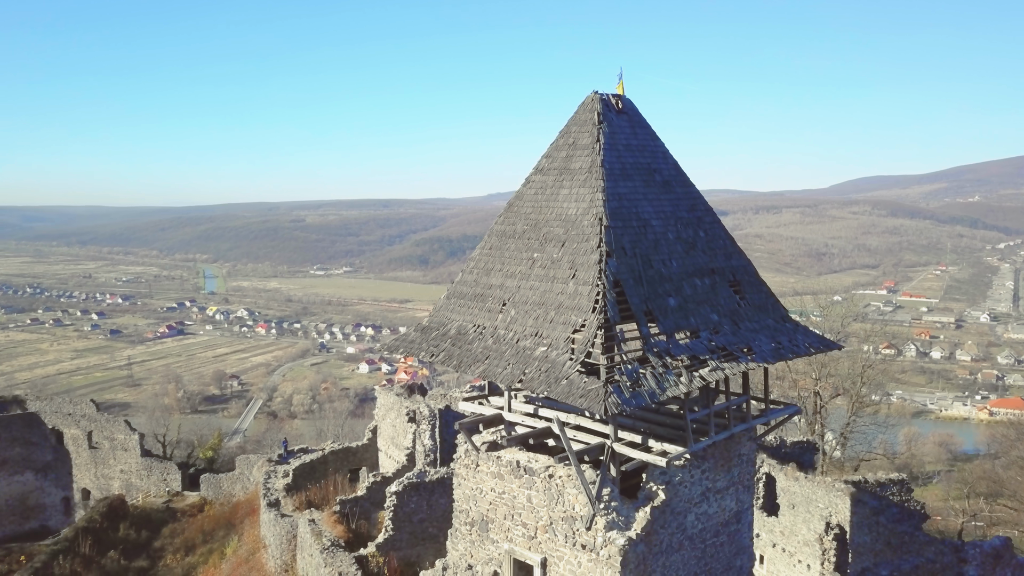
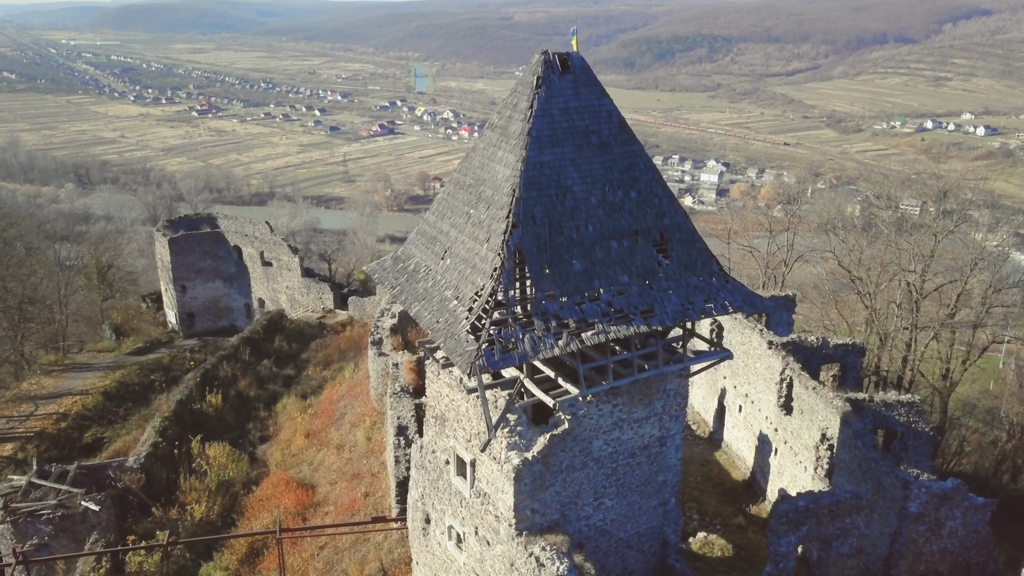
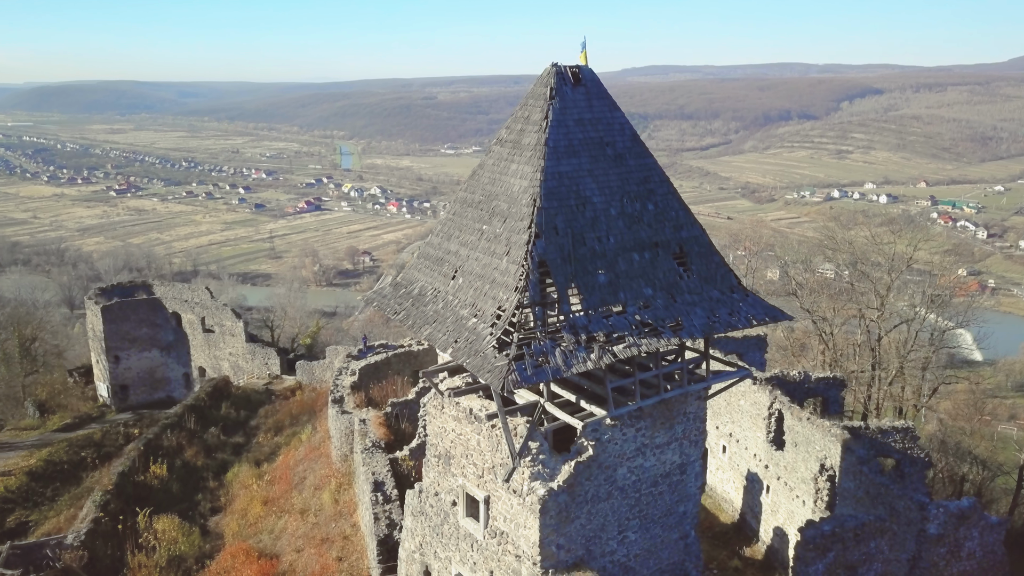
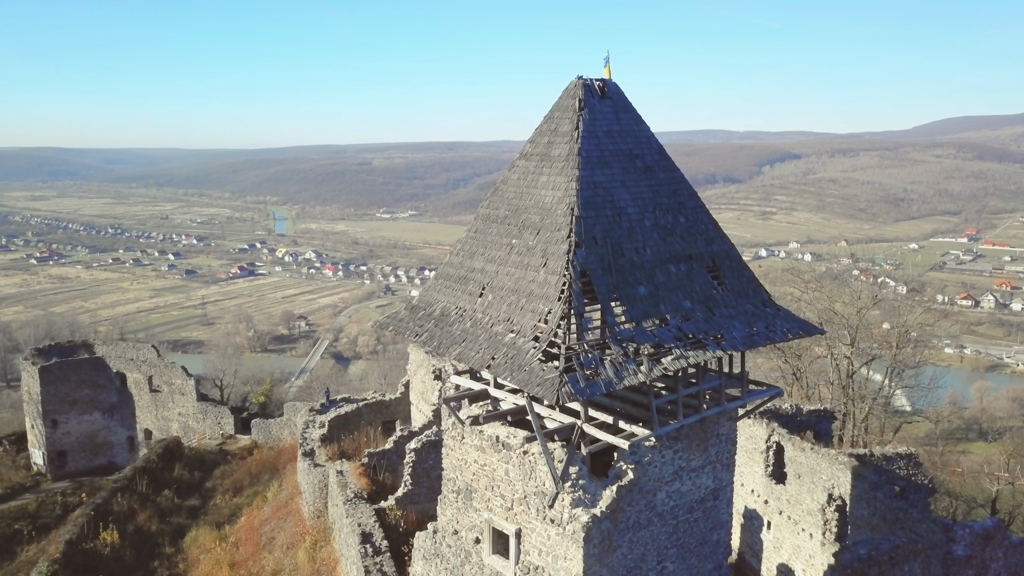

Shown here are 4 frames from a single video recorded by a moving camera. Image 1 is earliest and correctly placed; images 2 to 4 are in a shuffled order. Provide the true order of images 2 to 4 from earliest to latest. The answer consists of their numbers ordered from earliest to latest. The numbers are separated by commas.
4, 3, 2
